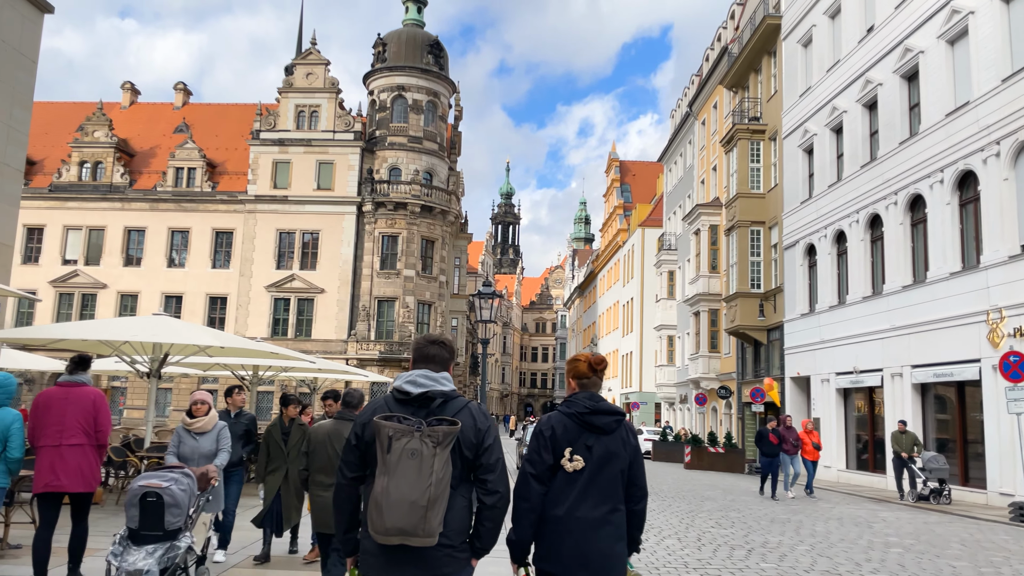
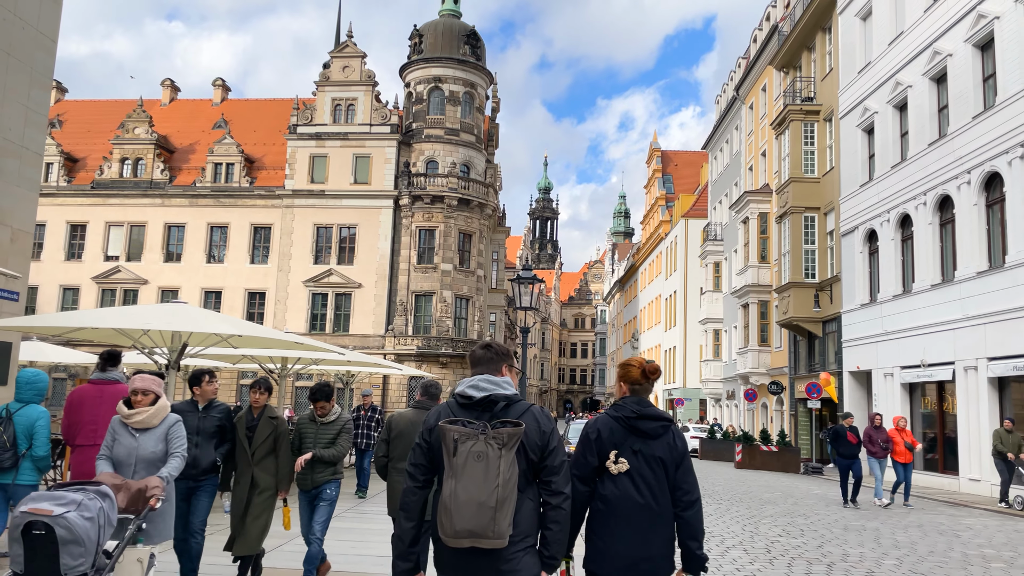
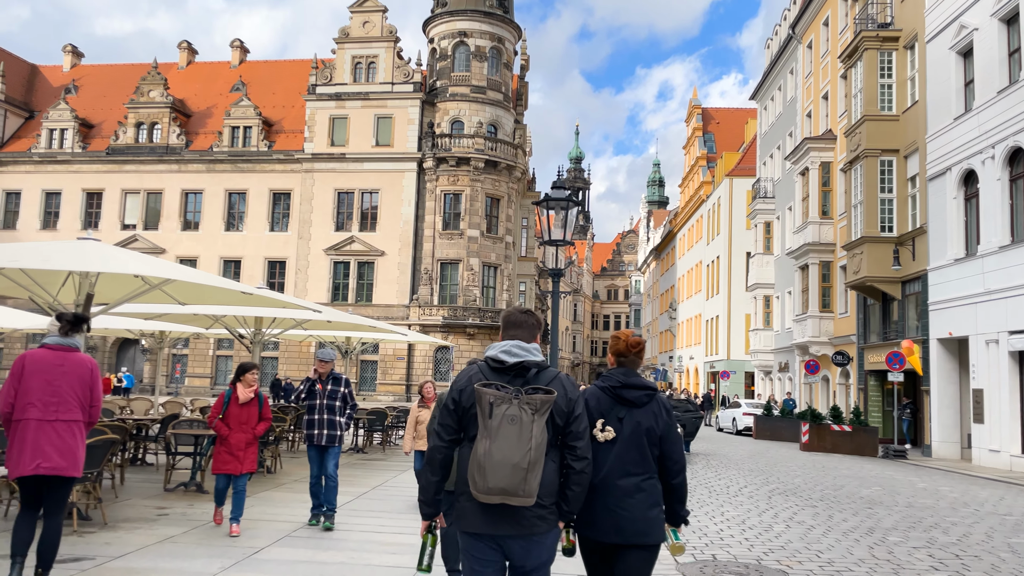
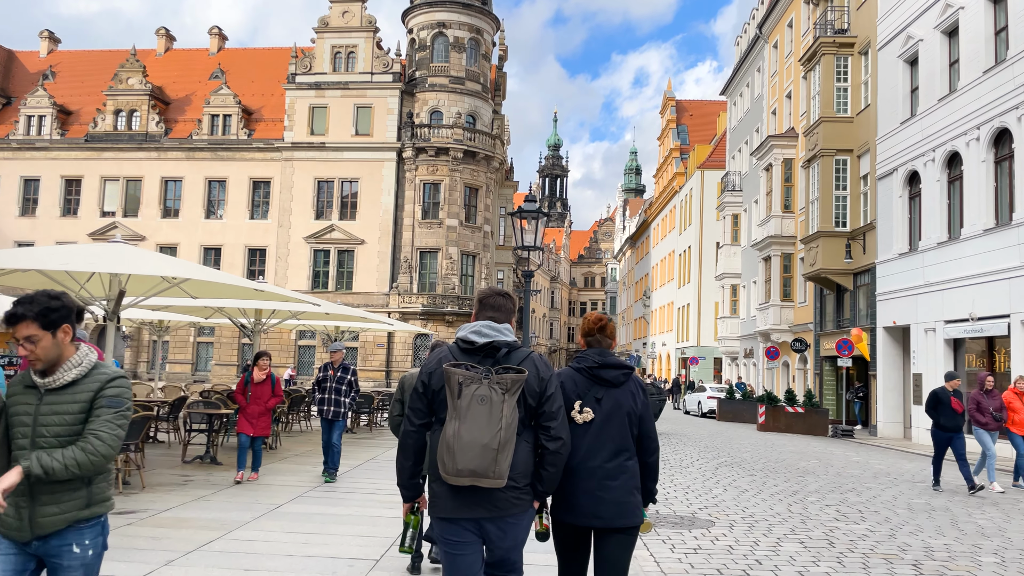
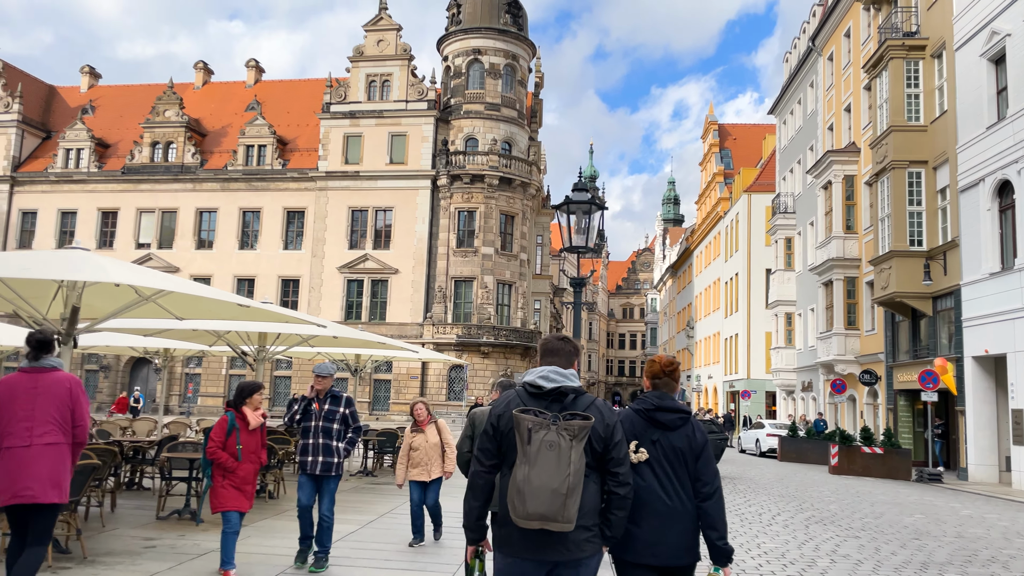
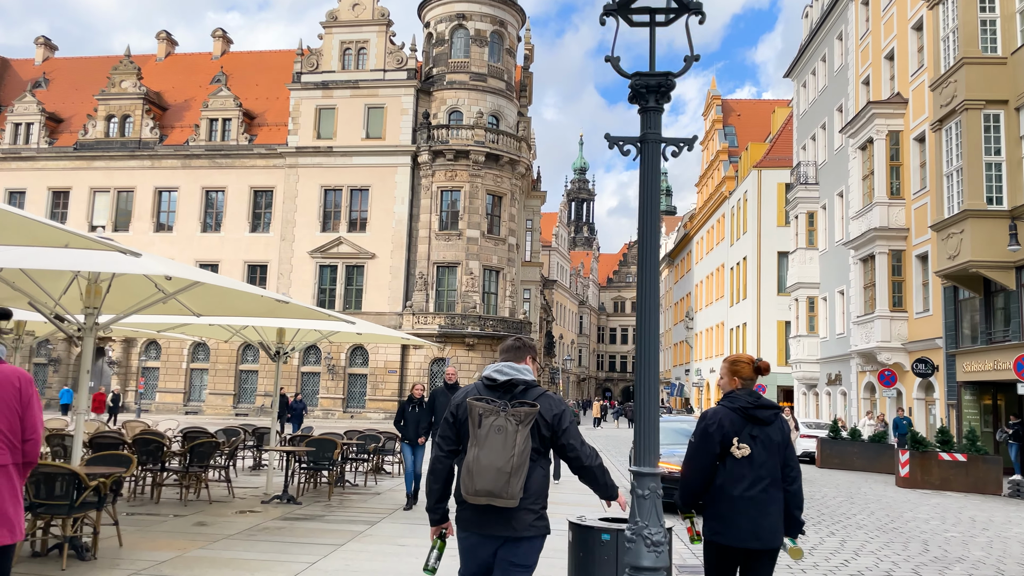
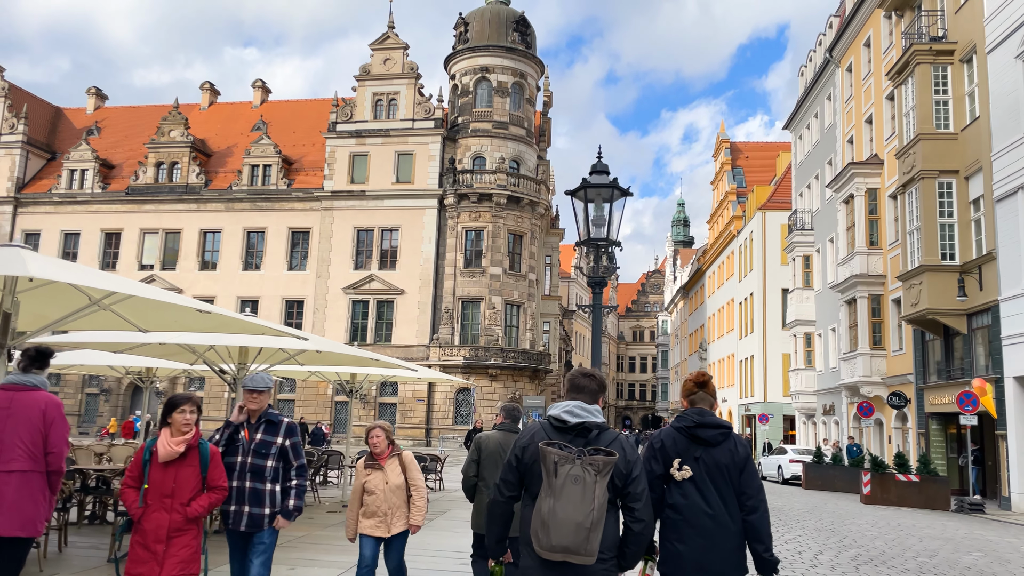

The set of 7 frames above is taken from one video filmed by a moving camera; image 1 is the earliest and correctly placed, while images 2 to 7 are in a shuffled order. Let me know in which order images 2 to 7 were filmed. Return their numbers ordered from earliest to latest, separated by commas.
2, 4, 3, 5, 7, 6
